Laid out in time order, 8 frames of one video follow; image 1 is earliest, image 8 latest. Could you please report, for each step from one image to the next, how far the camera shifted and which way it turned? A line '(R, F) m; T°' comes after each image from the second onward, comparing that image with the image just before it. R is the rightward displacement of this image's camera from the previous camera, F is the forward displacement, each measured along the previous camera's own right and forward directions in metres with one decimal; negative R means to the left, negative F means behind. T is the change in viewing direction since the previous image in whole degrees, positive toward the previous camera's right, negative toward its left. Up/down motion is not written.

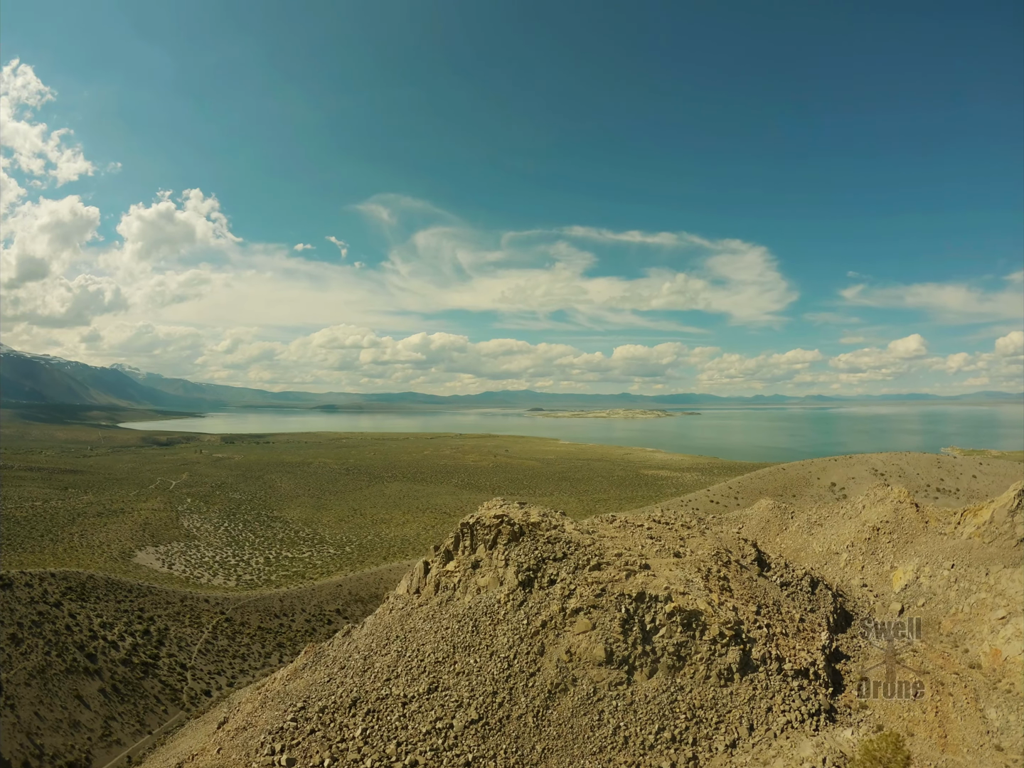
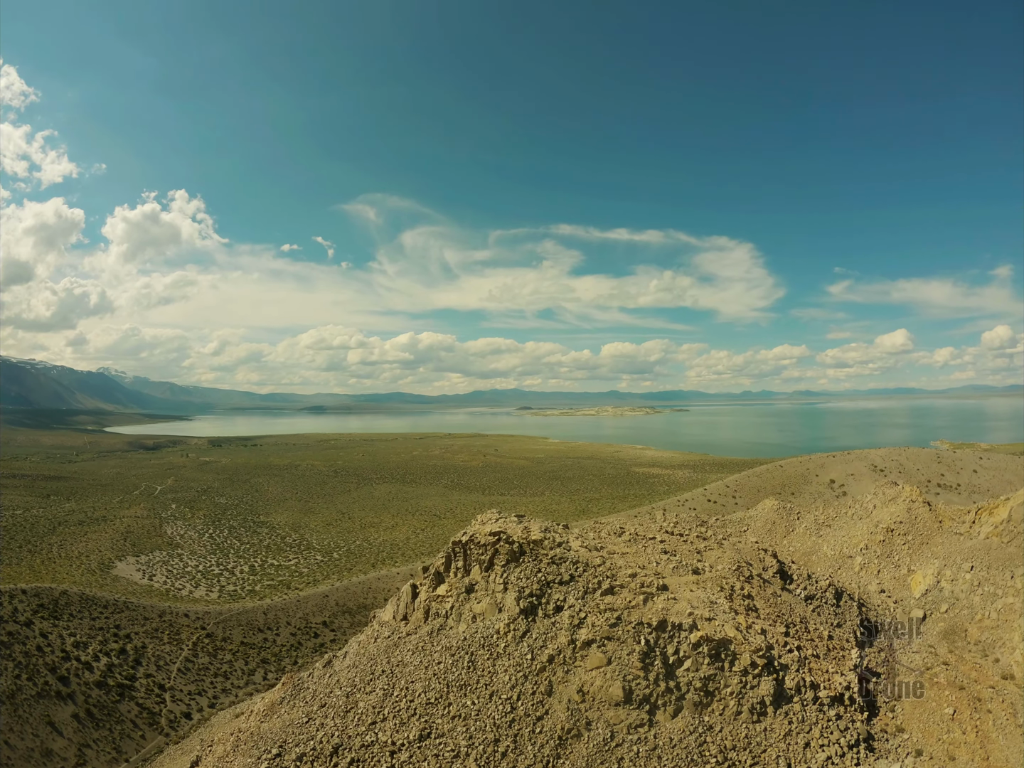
(-0.1, +1.0) m; +1°
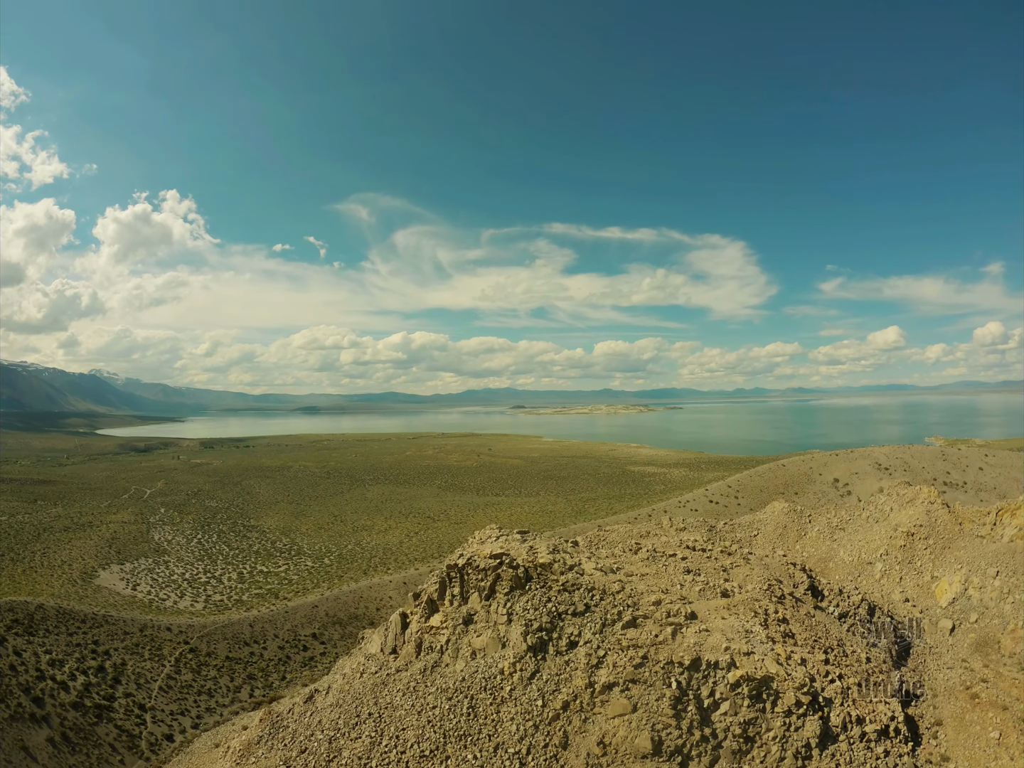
(-0.2, +0.9) m; +1°
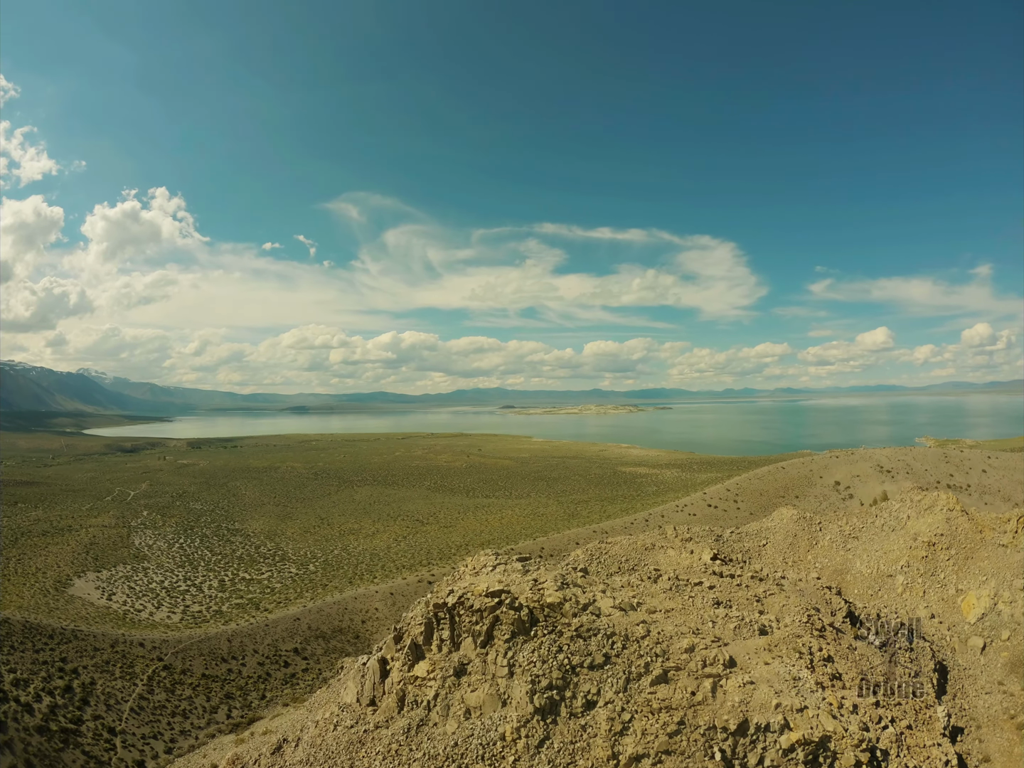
(-0.2, +1.0) m; +1°
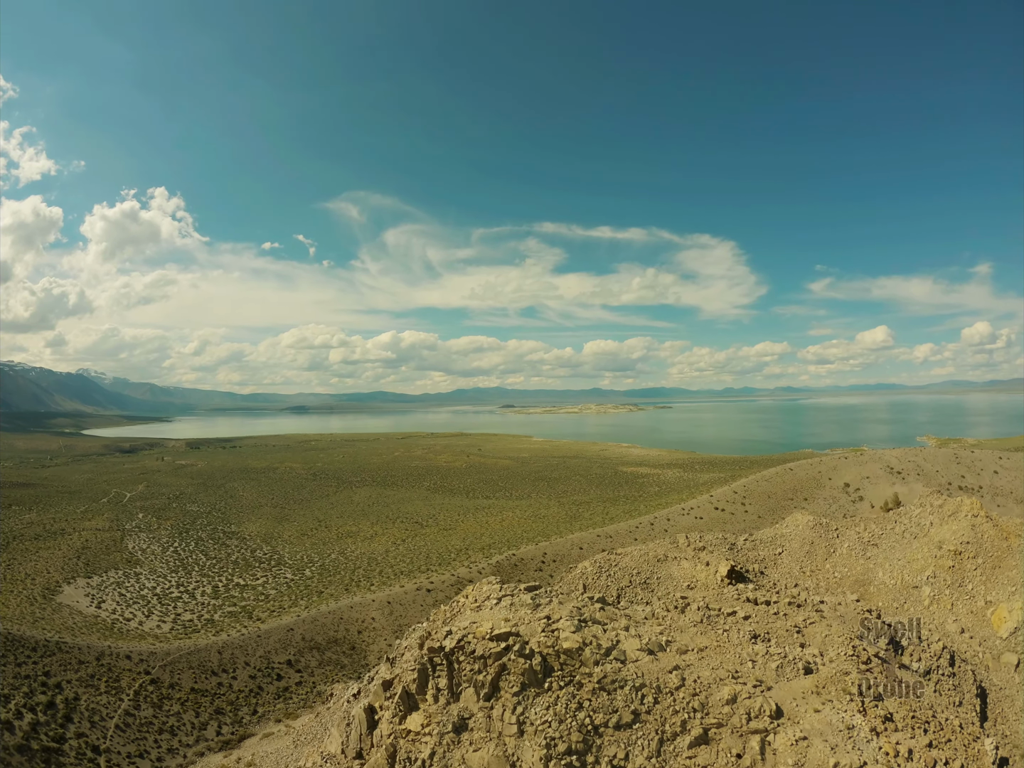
(-0.1, +0.8) m; 0°
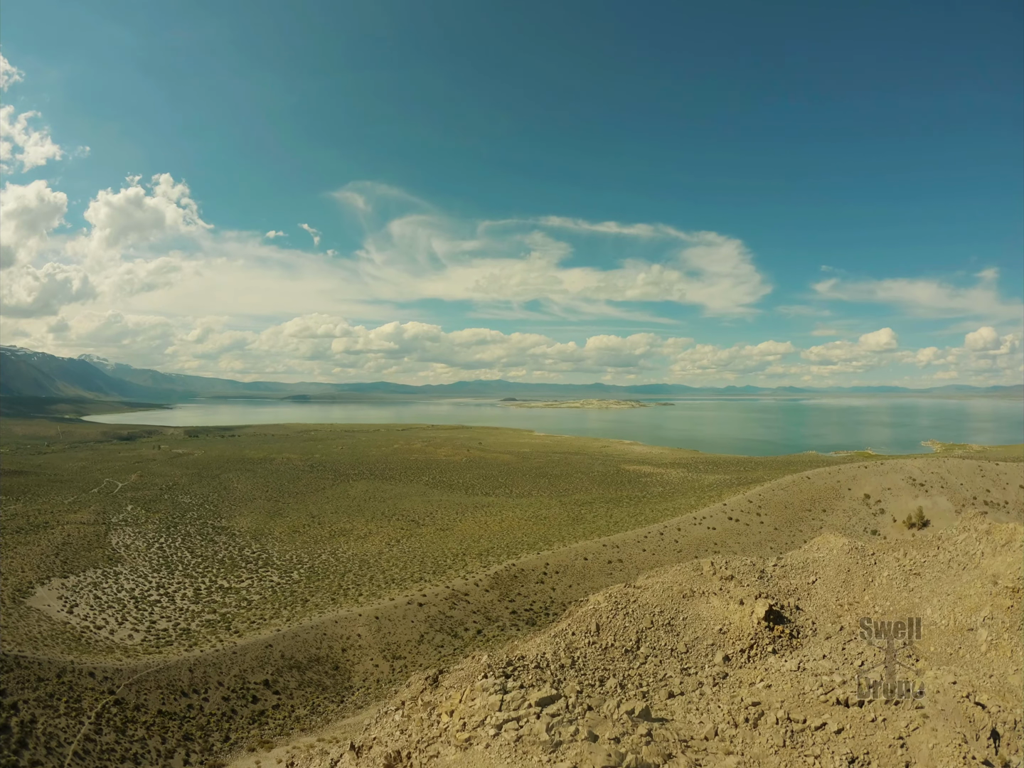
(-0.1, +1.6) m; 0°
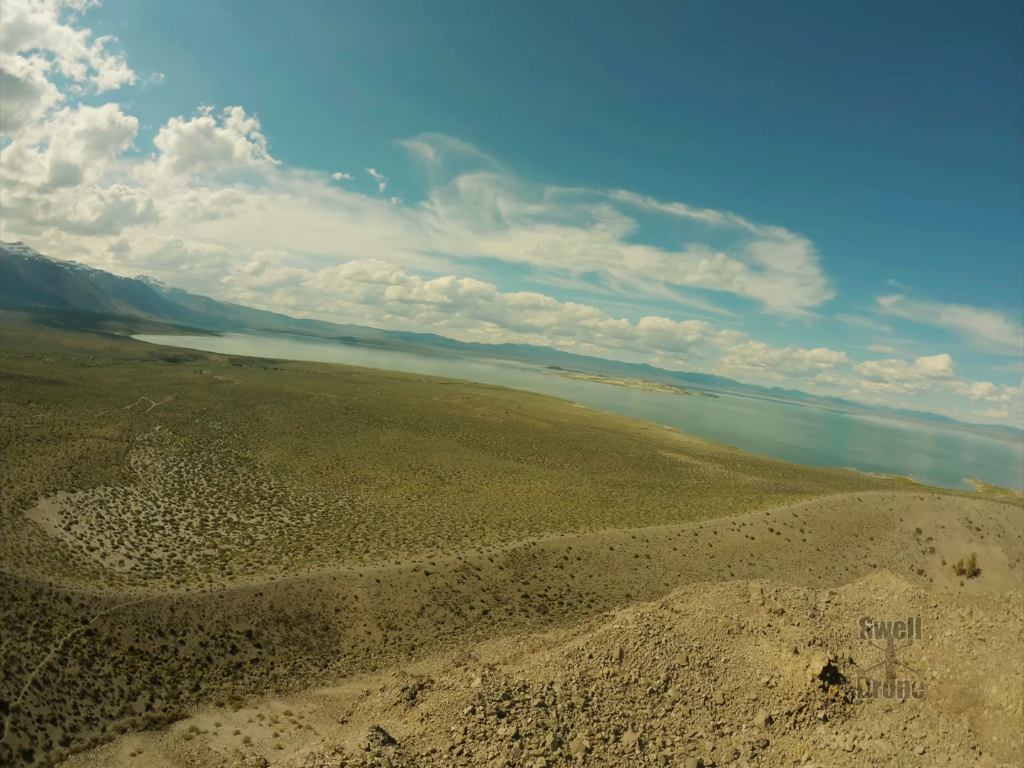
(+0.1, +2.6) m; -4°
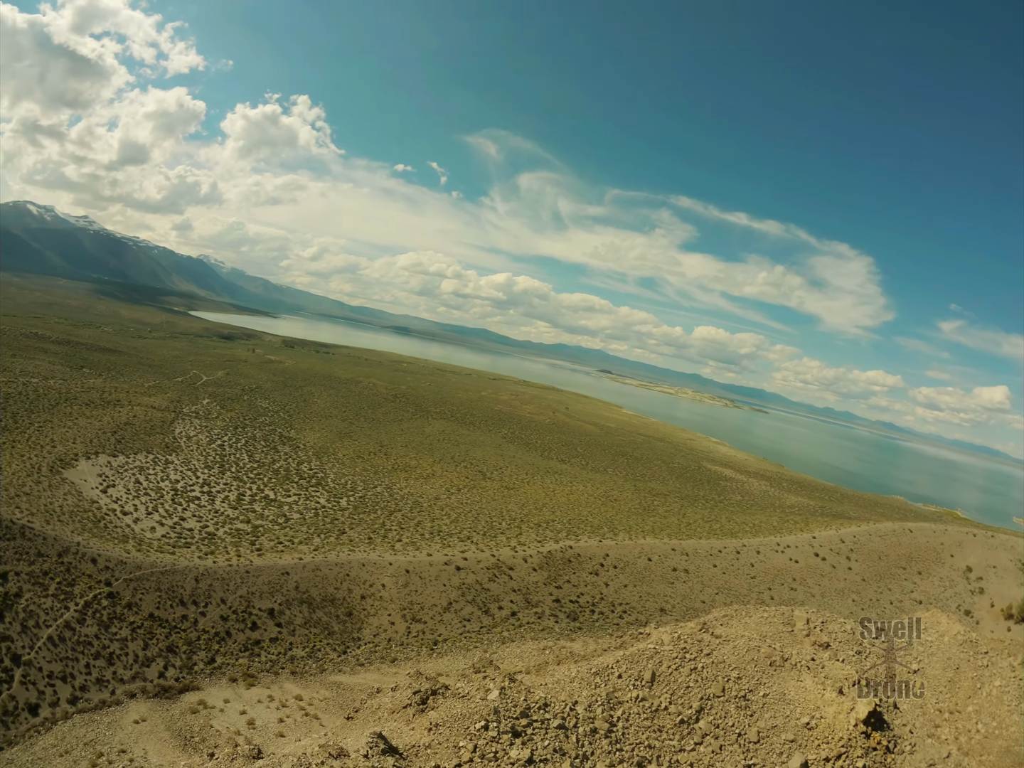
(+0.2, +1.2) m; -5°
